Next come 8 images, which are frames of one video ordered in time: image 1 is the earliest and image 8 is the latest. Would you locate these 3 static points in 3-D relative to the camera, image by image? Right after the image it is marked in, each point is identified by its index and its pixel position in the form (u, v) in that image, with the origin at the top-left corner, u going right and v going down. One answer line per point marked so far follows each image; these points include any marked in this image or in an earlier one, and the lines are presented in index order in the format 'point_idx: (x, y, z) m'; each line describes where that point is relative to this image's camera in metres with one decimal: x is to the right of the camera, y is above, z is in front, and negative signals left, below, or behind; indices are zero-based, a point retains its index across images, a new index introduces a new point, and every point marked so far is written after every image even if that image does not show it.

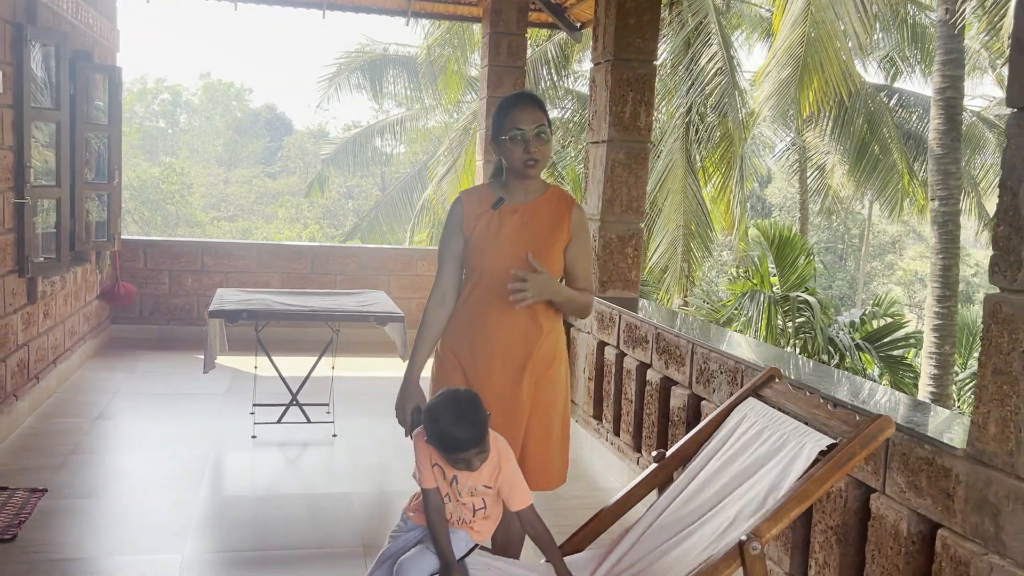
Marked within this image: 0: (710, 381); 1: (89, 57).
0: (+0.7, -0.3, +3.3) m
1: (-2.6, +1.4, +5.6) m
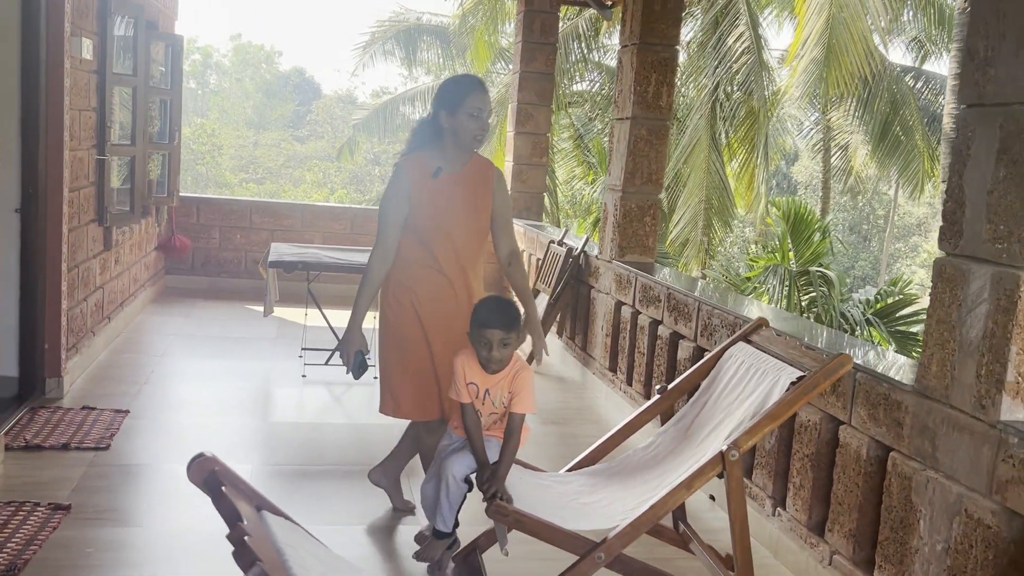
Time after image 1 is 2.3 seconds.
0: (+0.8, -0.2, +3.7) m
1: (-2.4, +1.7, +6.1) m
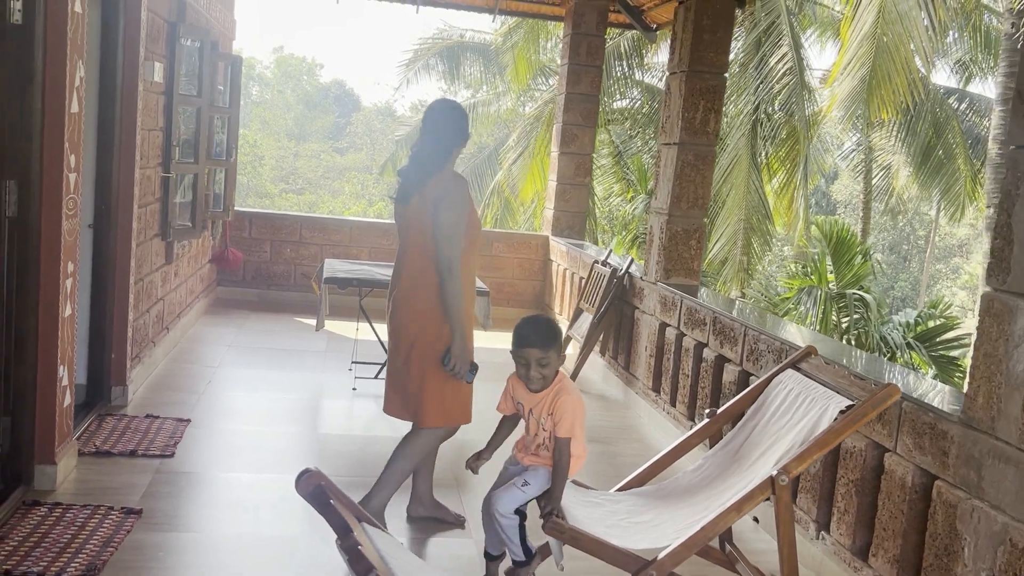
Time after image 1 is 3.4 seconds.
0: (+1.0, -0.3, +3.8) m
1: (-2.0, +1.6, +6.3) m
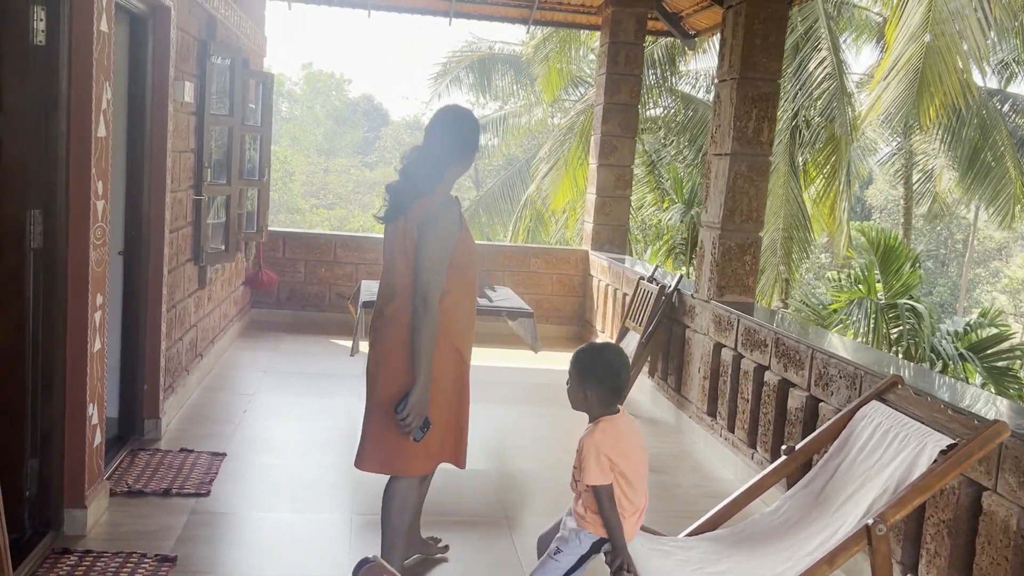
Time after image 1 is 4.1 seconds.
0: (+1.2, -0.4, +3.6) m
1: (-1.8, +1.5, +6.1) m
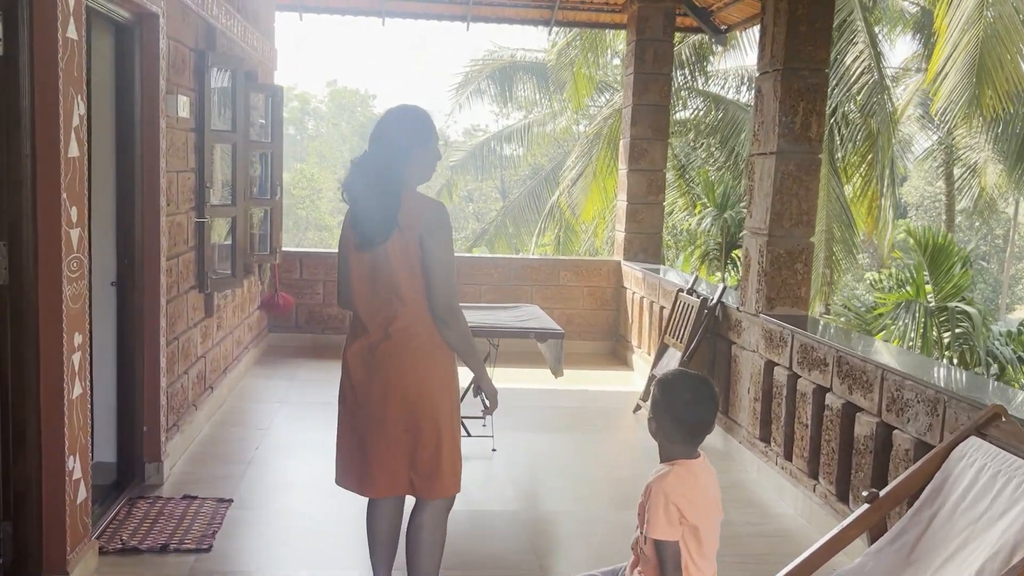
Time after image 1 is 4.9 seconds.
0: (+1.3, -0.4, +3.1) m
1: (-1.6, +1.3, +5.8) m
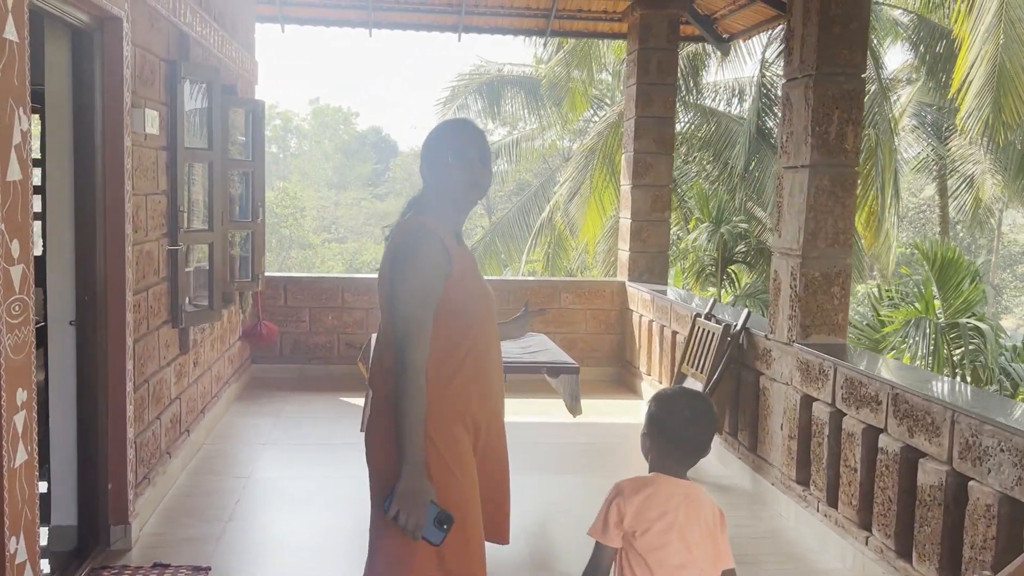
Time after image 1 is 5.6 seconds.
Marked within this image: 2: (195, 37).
0: (+1.4, -0.5, +2.7) m
1: (-1.6, +1.2, +5.4) m
2: (-1.6, +1.2, +4.5) m
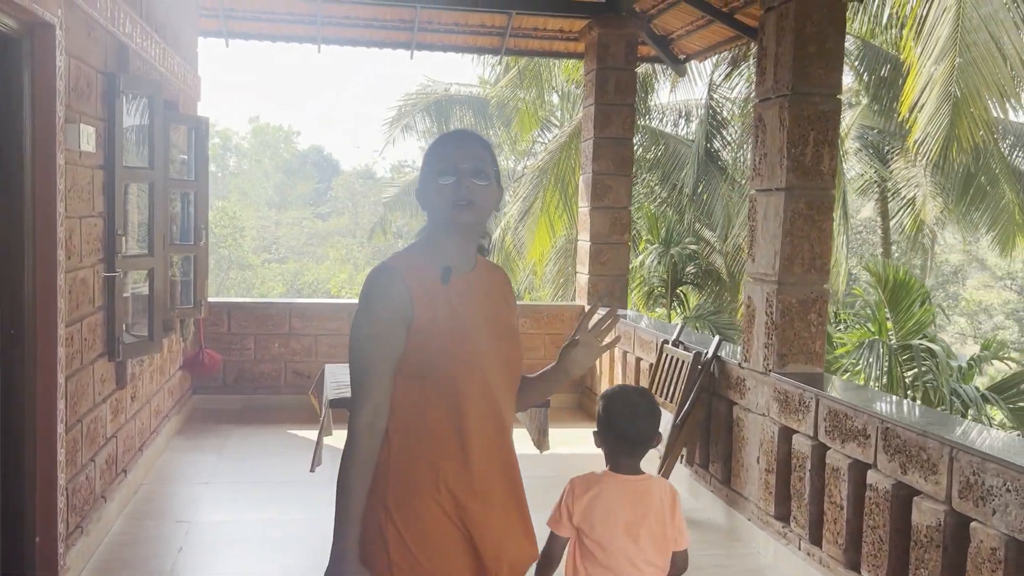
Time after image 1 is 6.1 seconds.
0: (+1.3, -0.6, +2.6) m
1: (-1.9, +1.0, +5.1) m
2: (-1.7, +1.1, +4.2) m
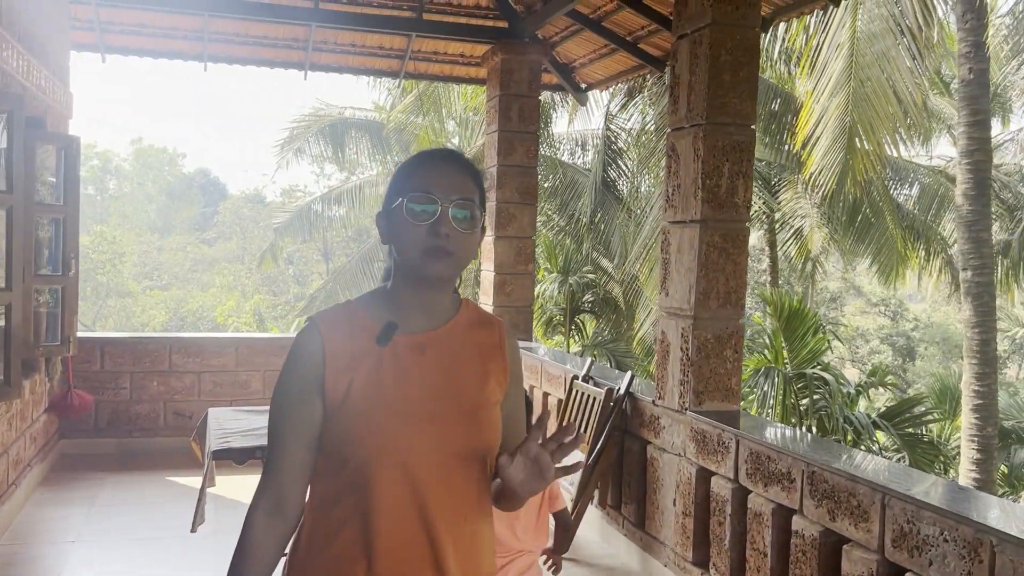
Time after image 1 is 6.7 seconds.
0: (+1.1, -0.7, +2.5) m
1: (-2.4, +0.8, +4.6) m
2: (-2.1, +0.9, +3.8) m
